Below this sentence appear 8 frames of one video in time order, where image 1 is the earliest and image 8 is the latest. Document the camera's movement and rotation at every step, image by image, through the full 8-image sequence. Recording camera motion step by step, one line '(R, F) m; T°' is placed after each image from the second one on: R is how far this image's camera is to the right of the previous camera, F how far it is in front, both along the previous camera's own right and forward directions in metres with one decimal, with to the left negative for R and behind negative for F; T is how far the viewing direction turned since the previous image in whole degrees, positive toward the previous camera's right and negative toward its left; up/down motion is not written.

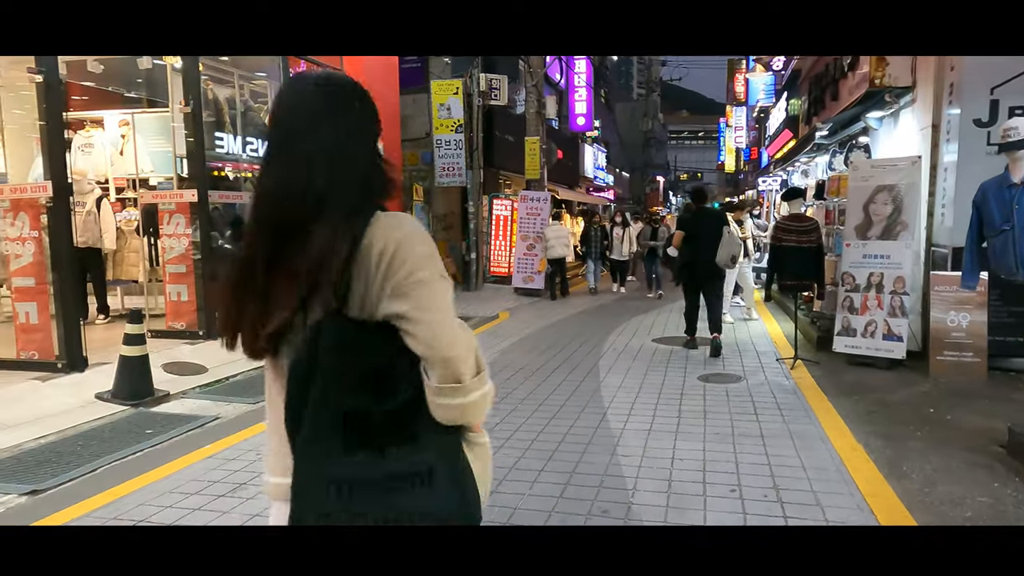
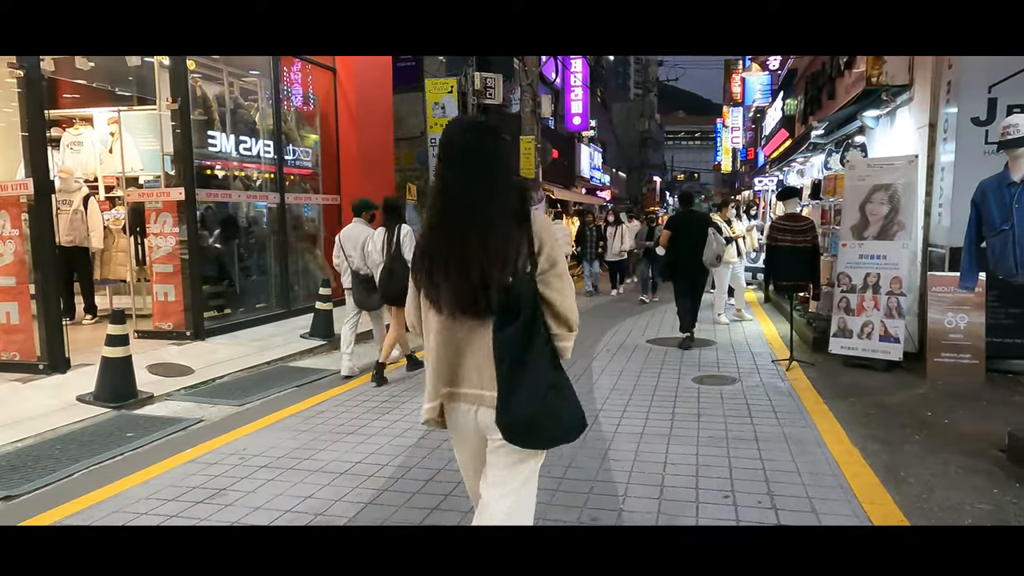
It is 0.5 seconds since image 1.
(0.0, +0.1) m; 0°
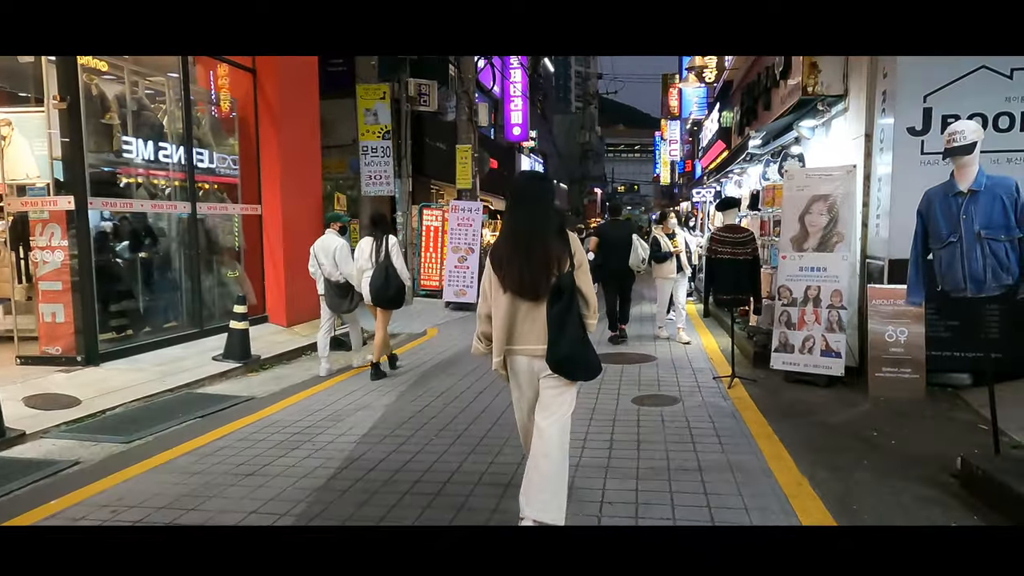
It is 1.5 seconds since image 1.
(+0.1, +0.4) m; +5°
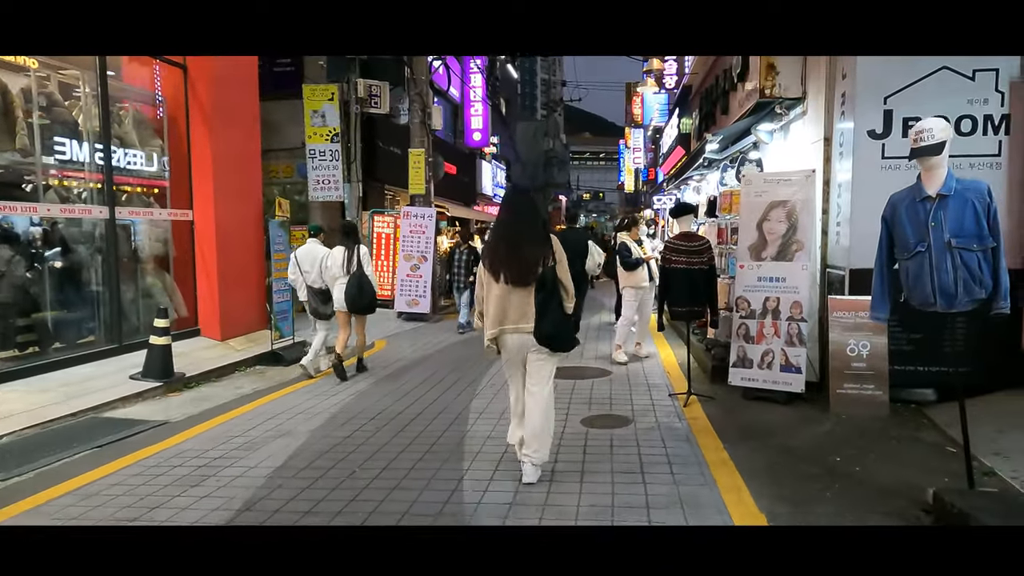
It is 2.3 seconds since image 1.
(+0.2, +0.5) m; +3°
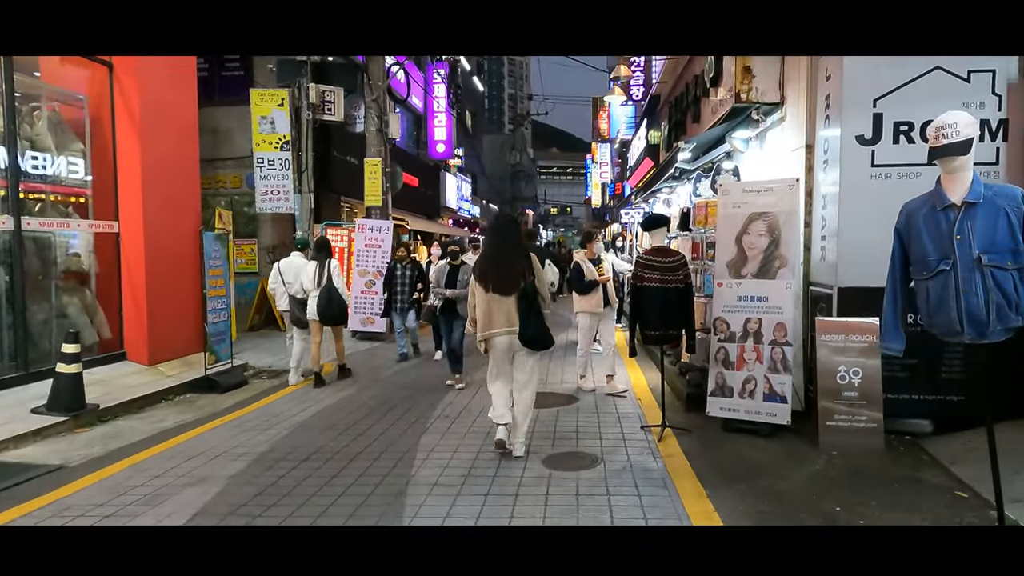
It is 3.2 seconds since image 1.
(+0.1, +0.6) m; +3°
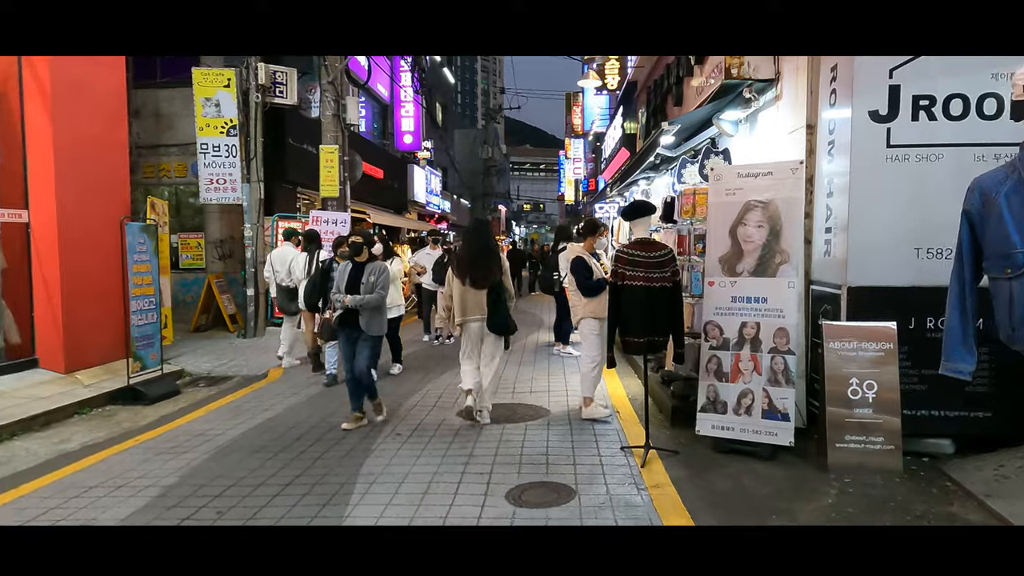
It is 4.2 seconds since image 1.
(+0.1, +0.8) m; +2°
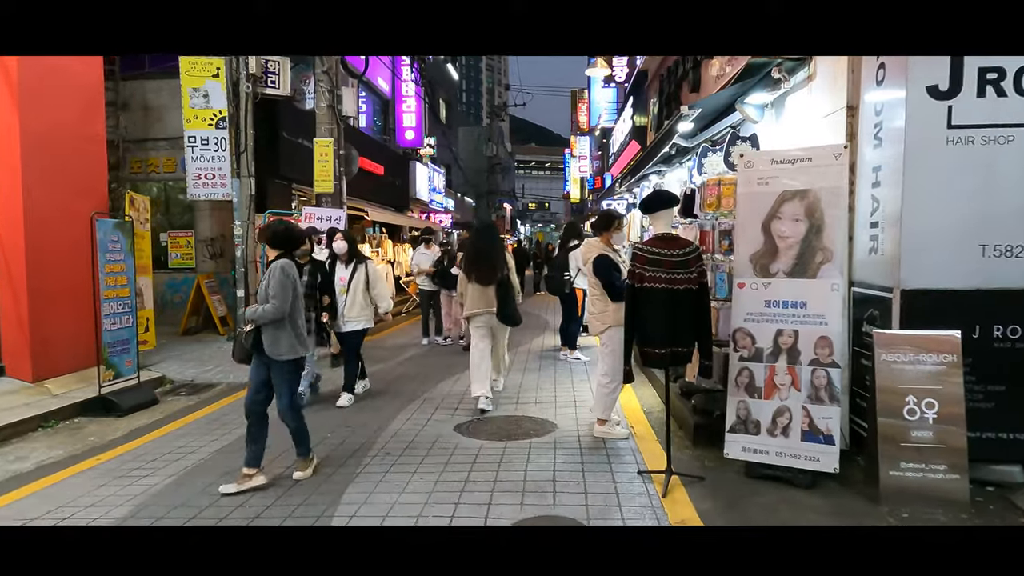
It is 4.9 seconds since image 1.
(0.0, +0.6) m; 0°
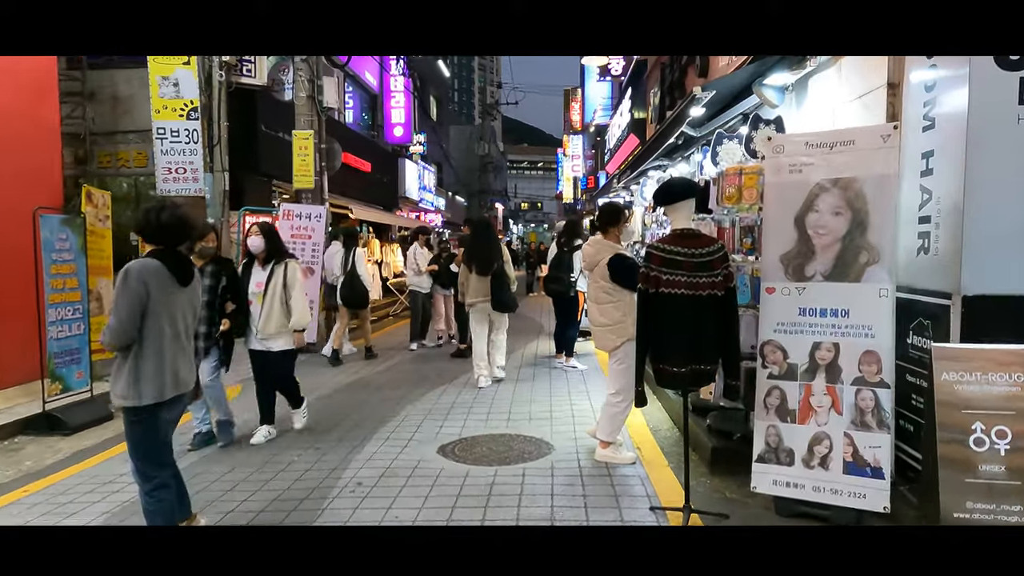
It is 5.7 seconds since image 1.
(0.0, +0.6) m; +1°
